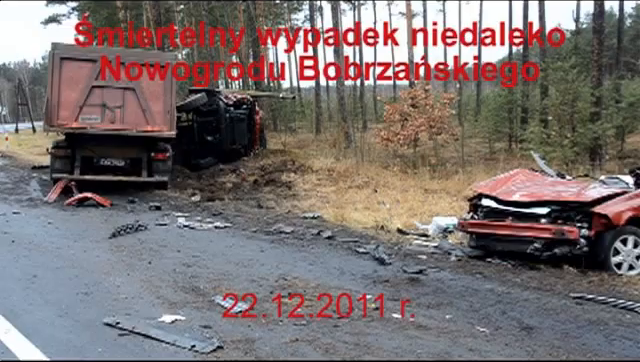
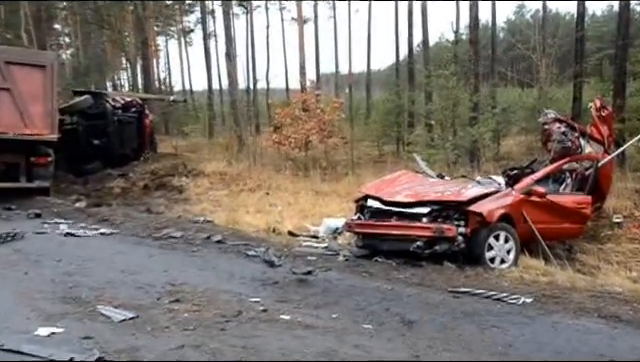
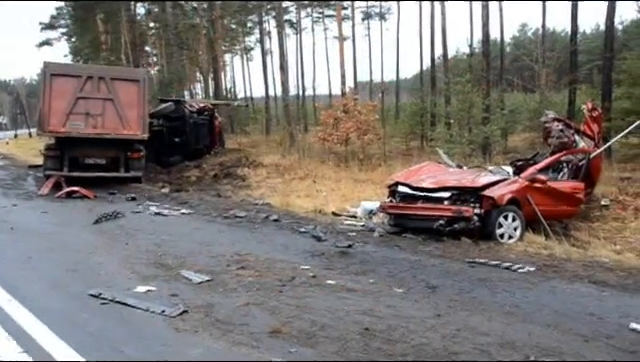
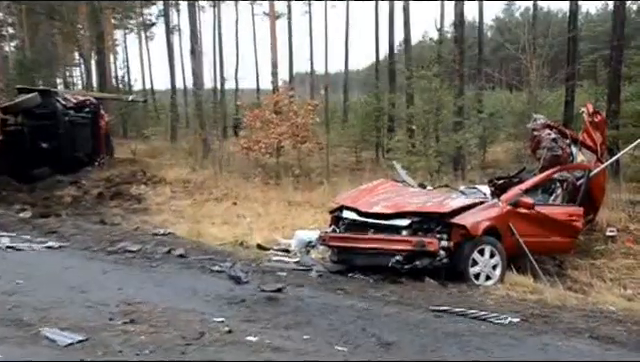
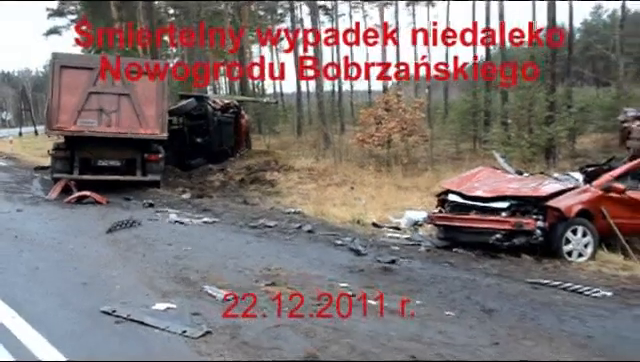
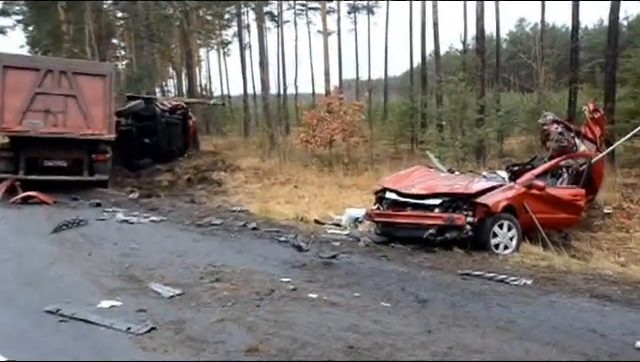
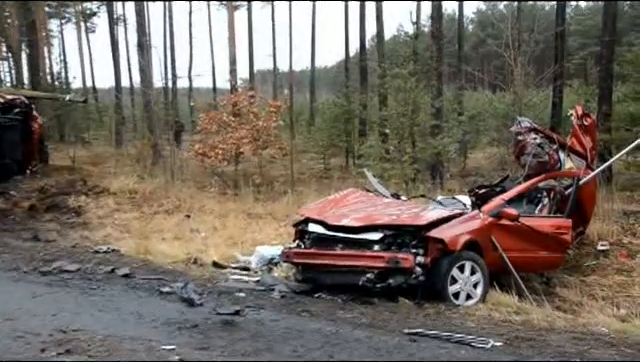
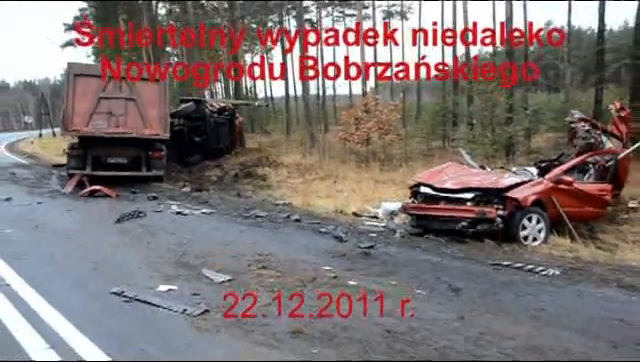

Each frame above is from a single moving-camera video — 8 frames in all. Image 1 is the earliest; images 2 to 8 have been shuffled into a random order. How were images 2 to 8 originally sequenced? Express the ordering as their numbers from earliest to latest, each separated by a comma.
5, 8, 3, 6, 2, 4, 7
